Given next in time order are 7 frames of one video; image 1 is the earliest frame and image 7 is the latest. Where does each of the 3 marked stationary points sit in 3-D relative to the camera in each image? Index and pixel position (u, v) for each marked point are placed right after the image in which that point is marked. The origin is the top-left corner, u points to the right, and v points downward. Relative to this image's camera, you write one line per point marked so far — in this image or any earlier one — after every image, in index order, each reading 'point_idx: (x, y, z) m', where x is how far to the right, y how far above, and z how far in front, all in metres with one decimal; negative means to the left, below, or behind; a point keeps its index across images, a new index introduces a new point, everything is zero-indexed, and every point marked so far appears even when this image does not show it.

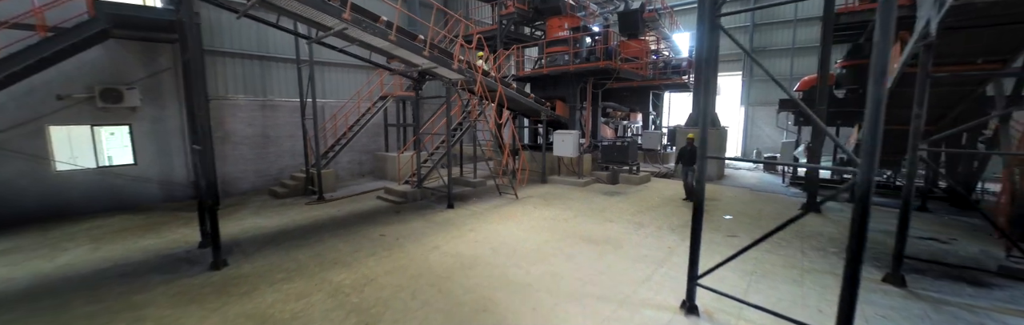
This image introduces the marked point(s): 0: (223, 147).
0: (-9.2, +0.5, +10.9) m
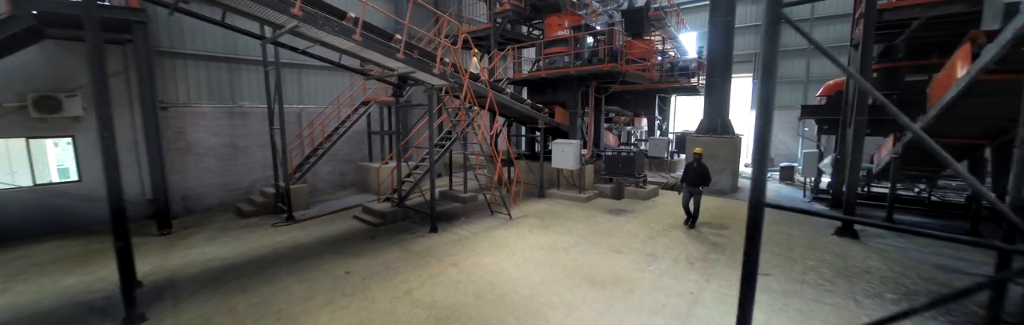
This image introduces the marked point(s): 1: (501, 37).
0: (-9.4, +0.1, +9.8) m
1: (-0.5, +5.0, +13.6) m
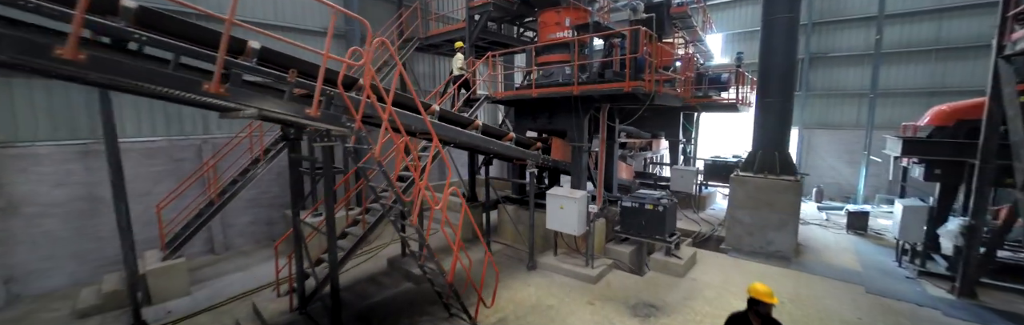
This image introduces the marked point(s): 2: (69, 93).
0: (-9.9, -1.2, +6.6) m
1: (-0.9, +3.7, +10.4) m
2: (-9.5, +1.5, +7.2) m
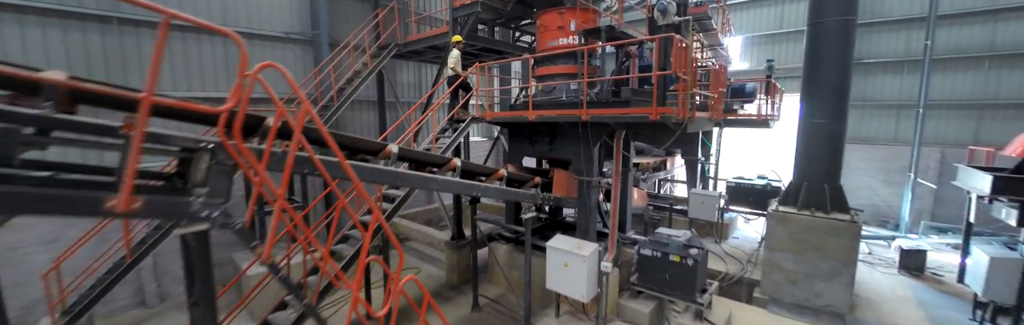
0: (-10.1, -1.9, +5.1) m
1: (-1.1, +3.0, +8.8) m
2: (-9.6, +0.8, +5.6) m
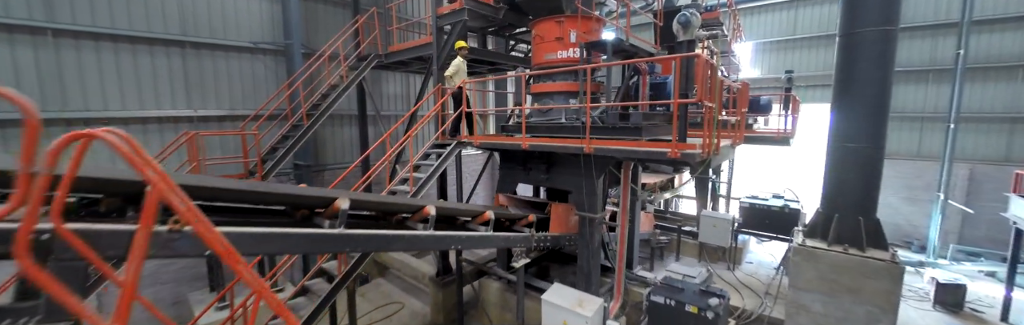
0: (-10.2, -2.4, +4.2) m
1: (-1.2, +2.5, +8.0) m
2: (-9.8, +0.2, +4.8) m
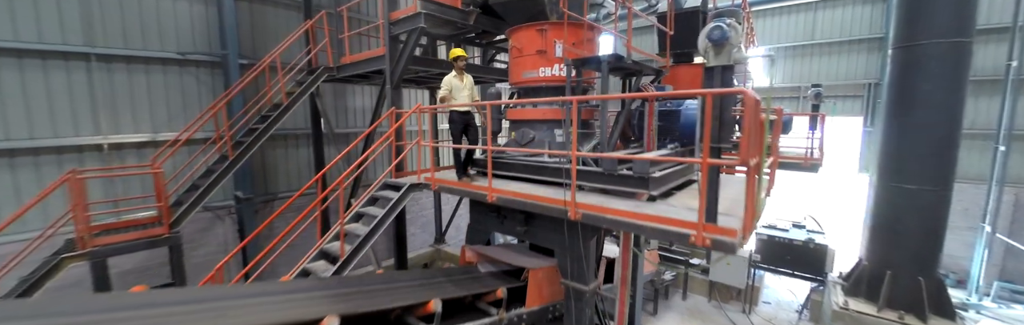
0: (-10.7, -3.1, +2.9) m
1: (-1.7, +1.8, +6.6) m
2: (-10.2, -0.4, +3.4) m
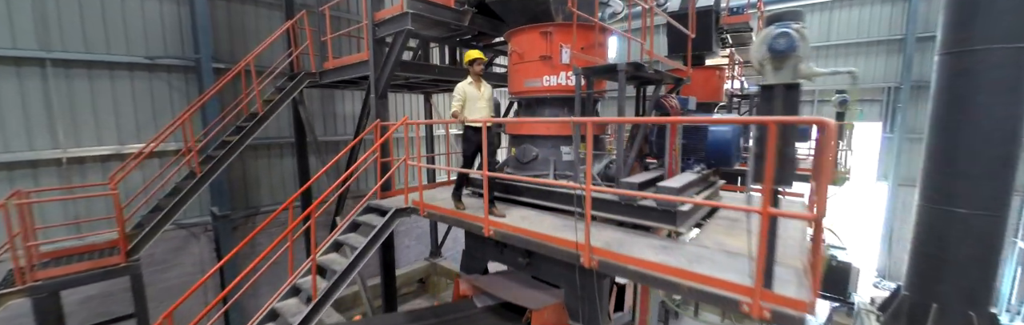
0: (-10.7, -3.4, +2.3) m
1: (-1.7, +1.6, +6.0) m
2: (-10.2, -0.7, +2.8) m
